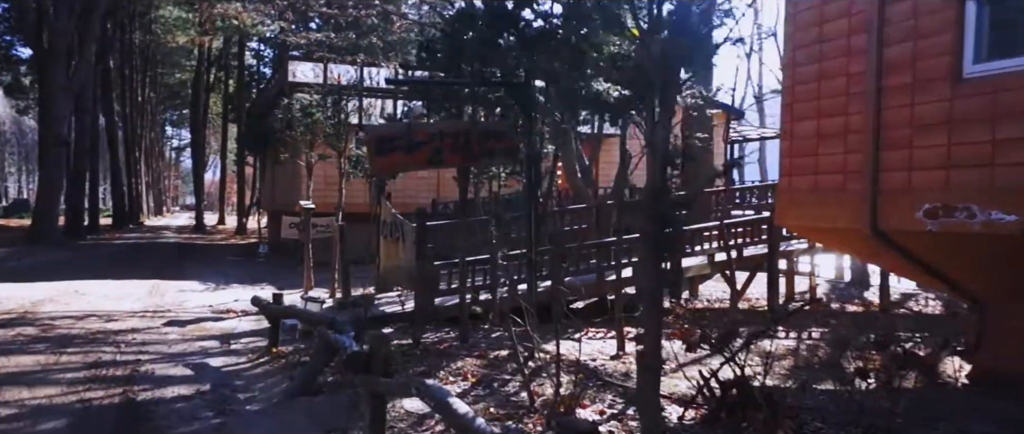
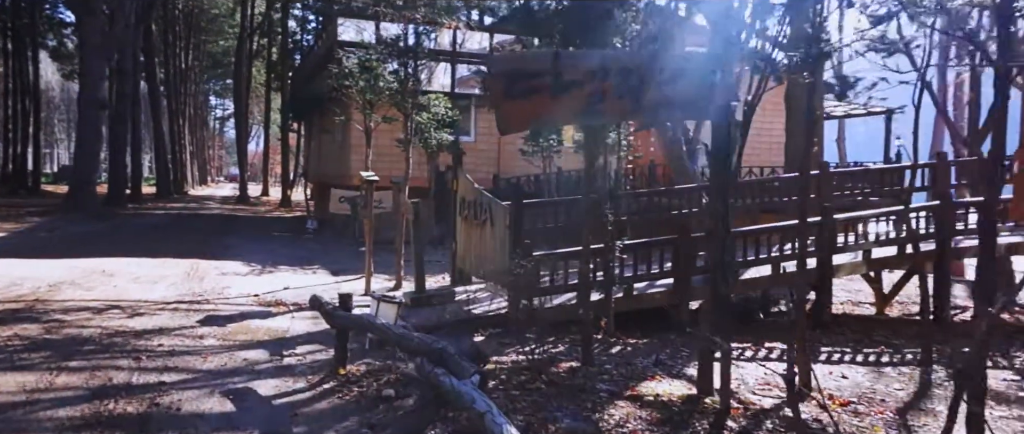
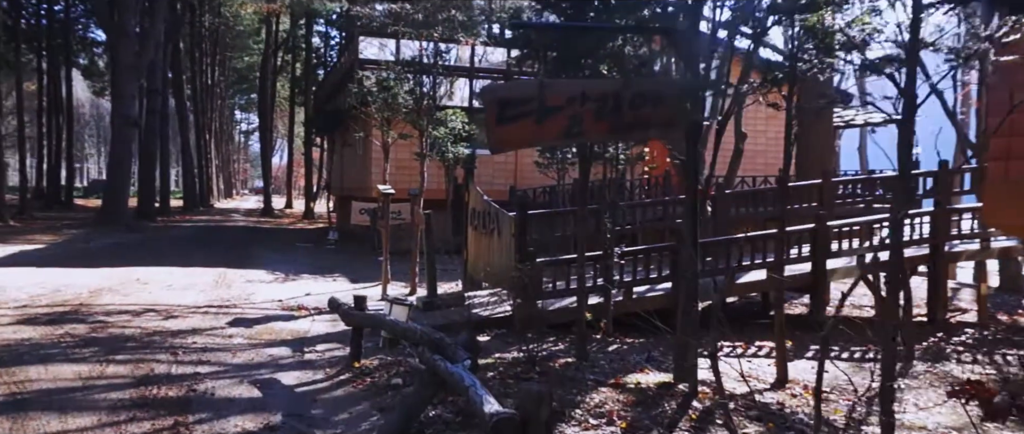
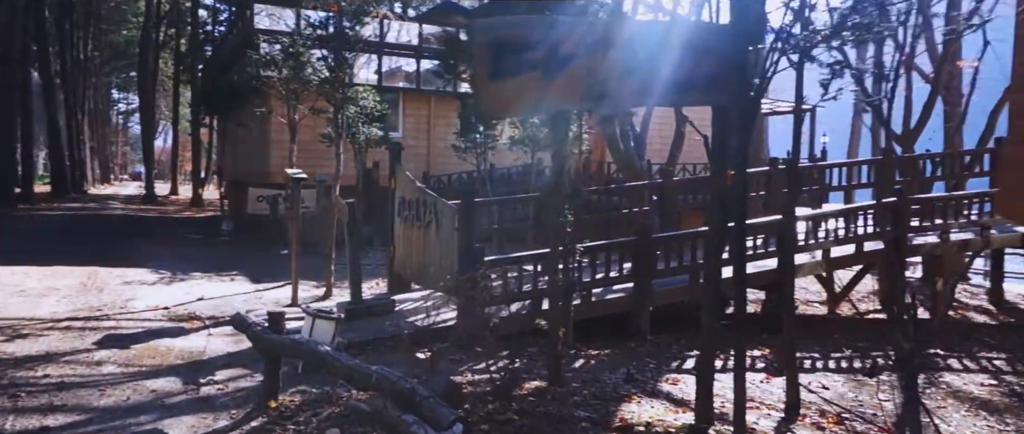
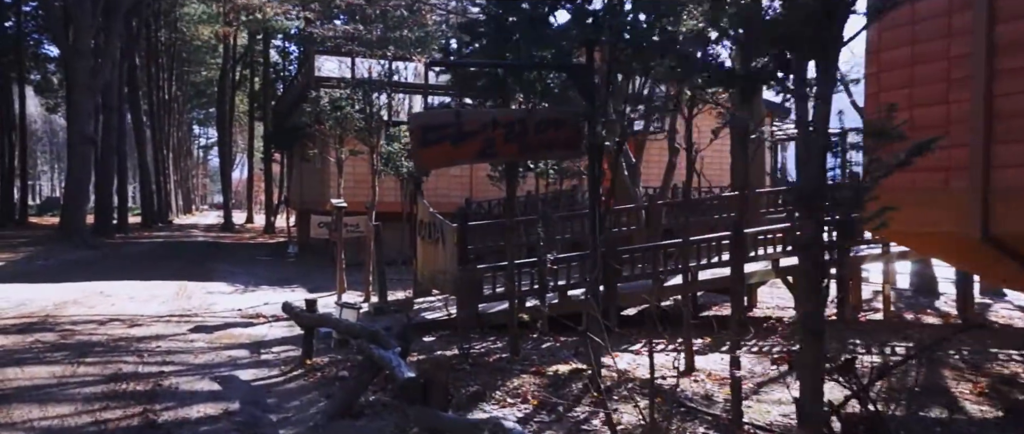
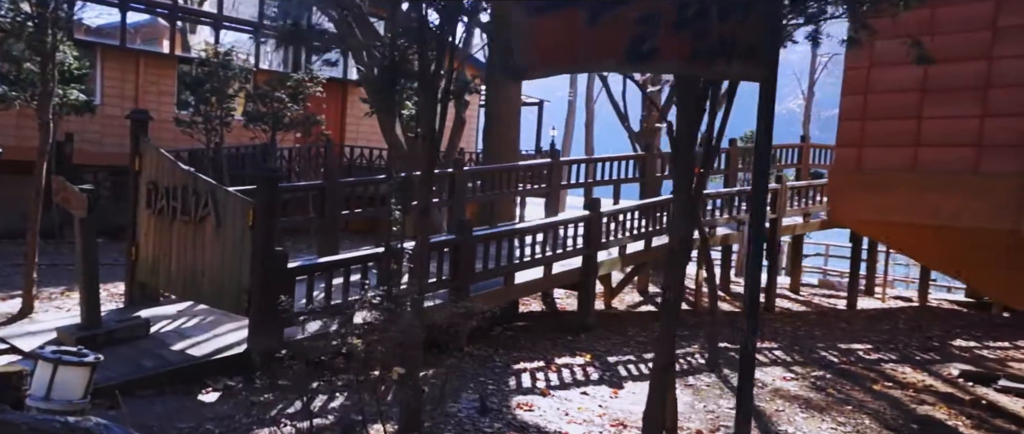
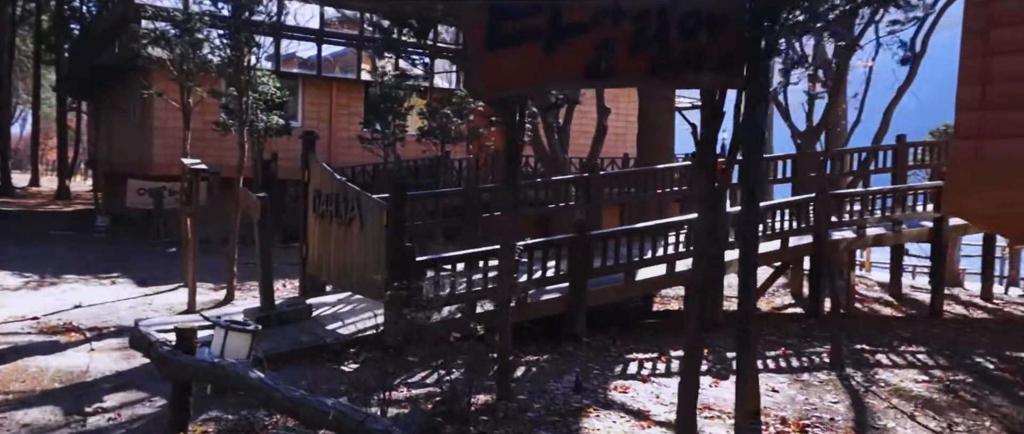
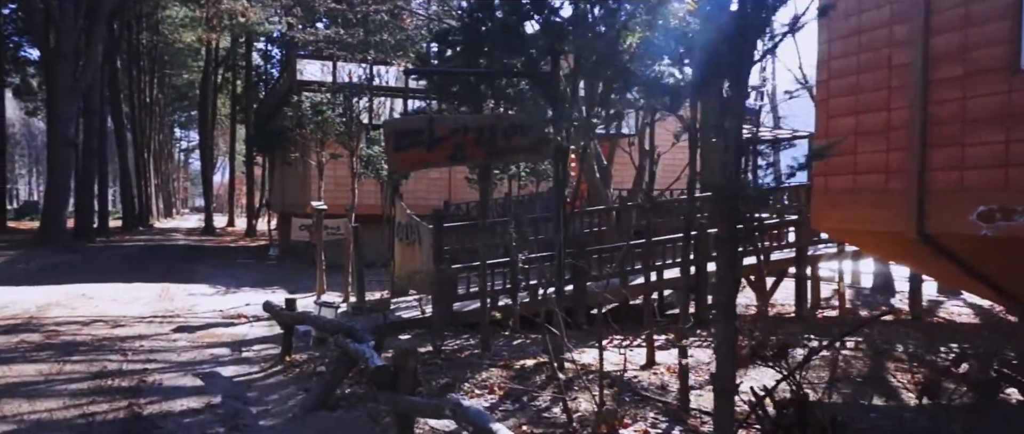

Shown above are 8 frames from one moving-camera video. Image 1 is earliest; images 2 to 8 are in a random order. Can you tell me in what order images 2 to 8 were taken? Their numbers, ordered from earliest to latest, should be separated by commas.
8, 5, 3, 2, 4, 7, 6
